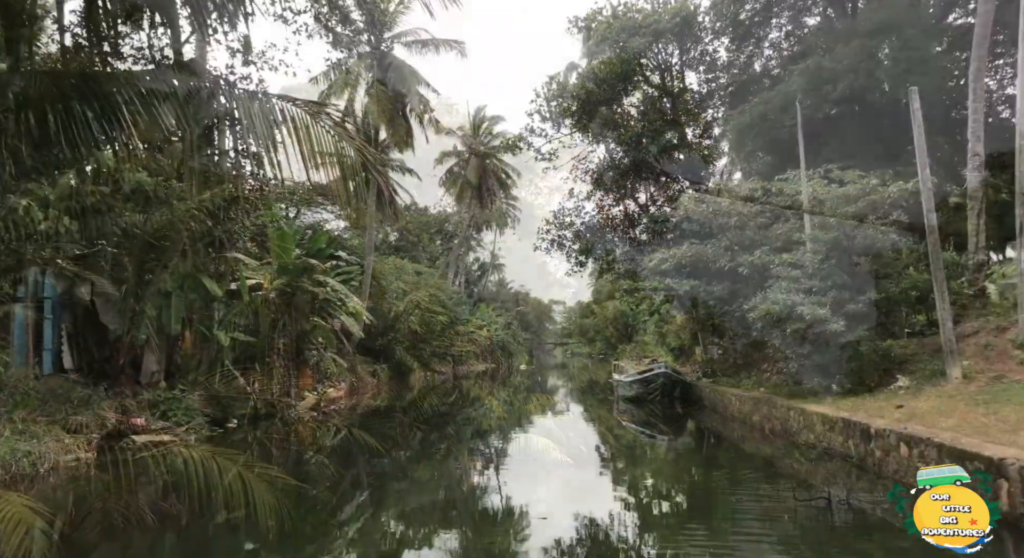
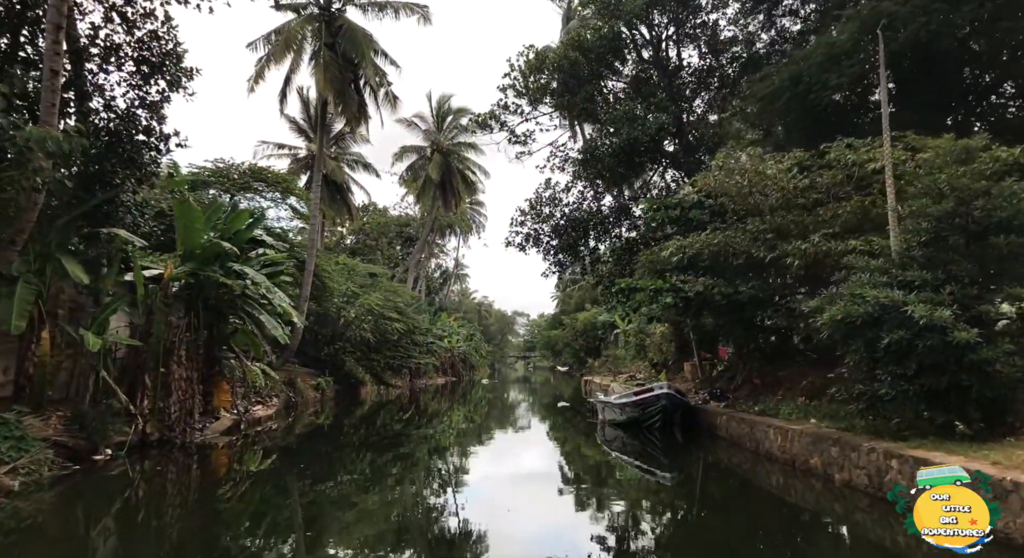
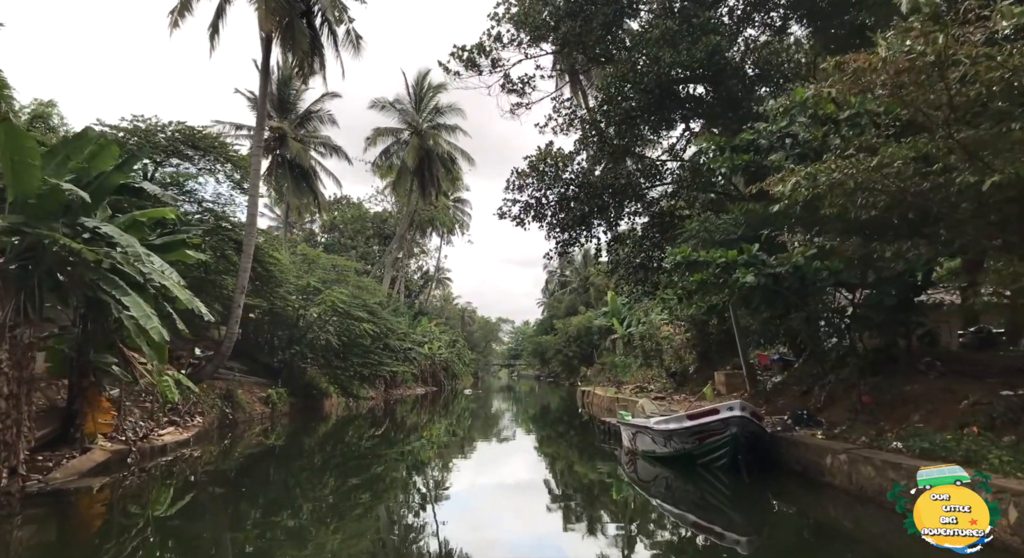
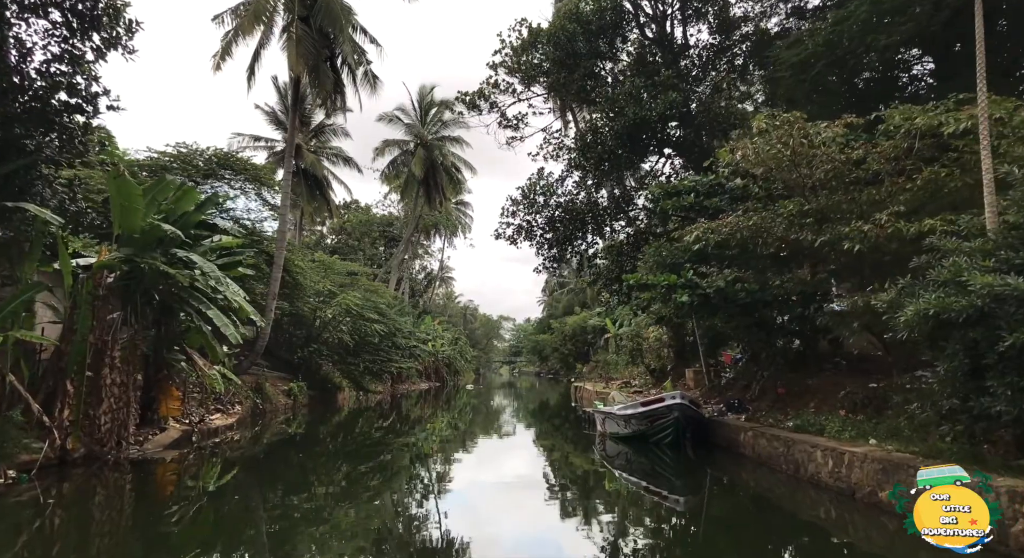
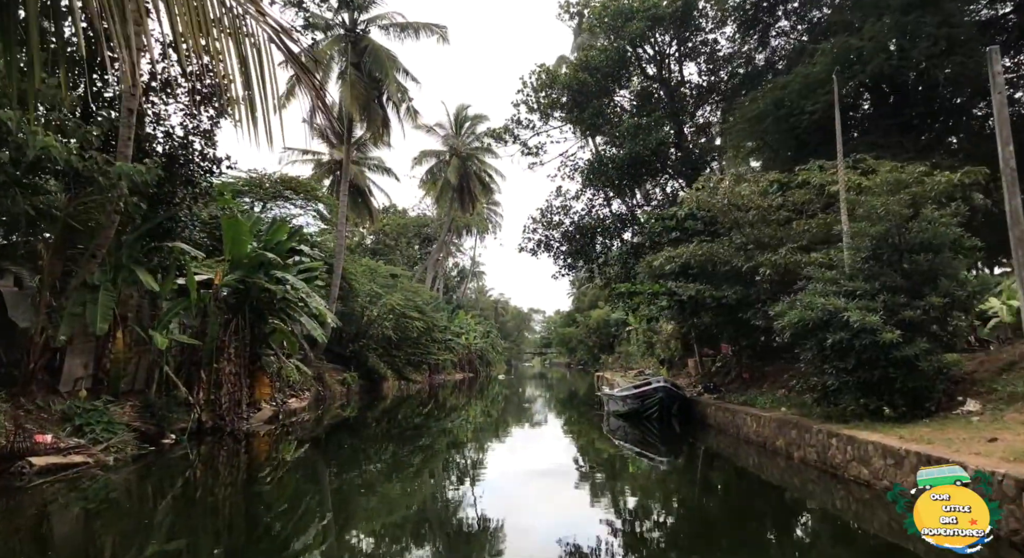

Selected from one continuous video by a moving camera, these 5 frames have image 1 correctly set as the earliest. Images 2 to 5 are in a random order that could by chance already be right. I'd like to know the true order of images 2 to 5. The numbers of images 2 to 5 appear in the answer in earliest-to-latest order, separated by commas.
5, 2, 4, 3
